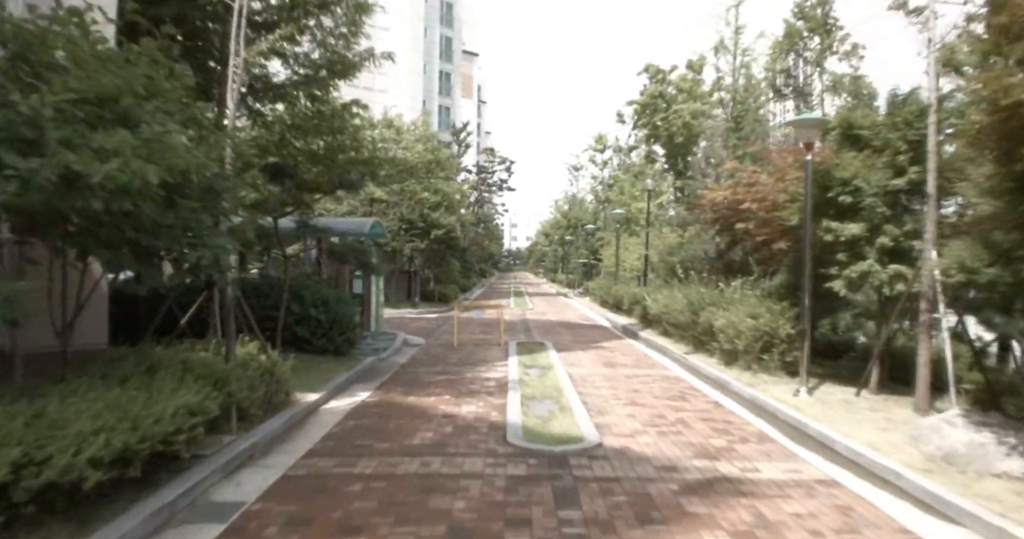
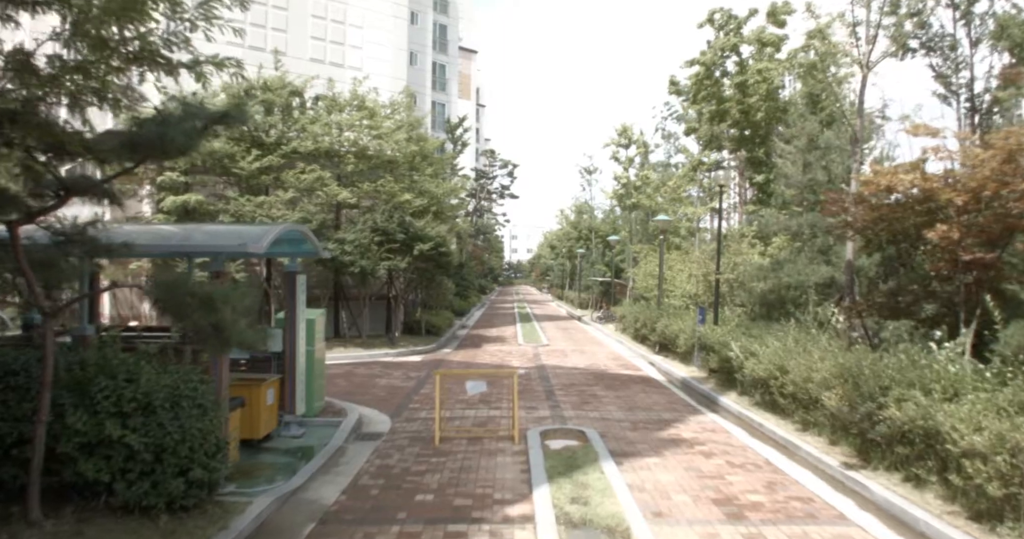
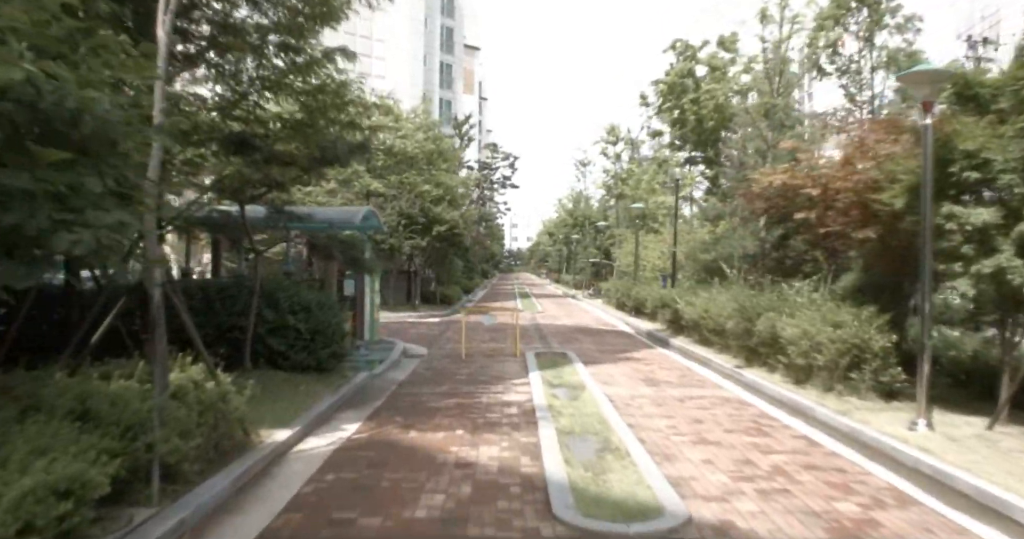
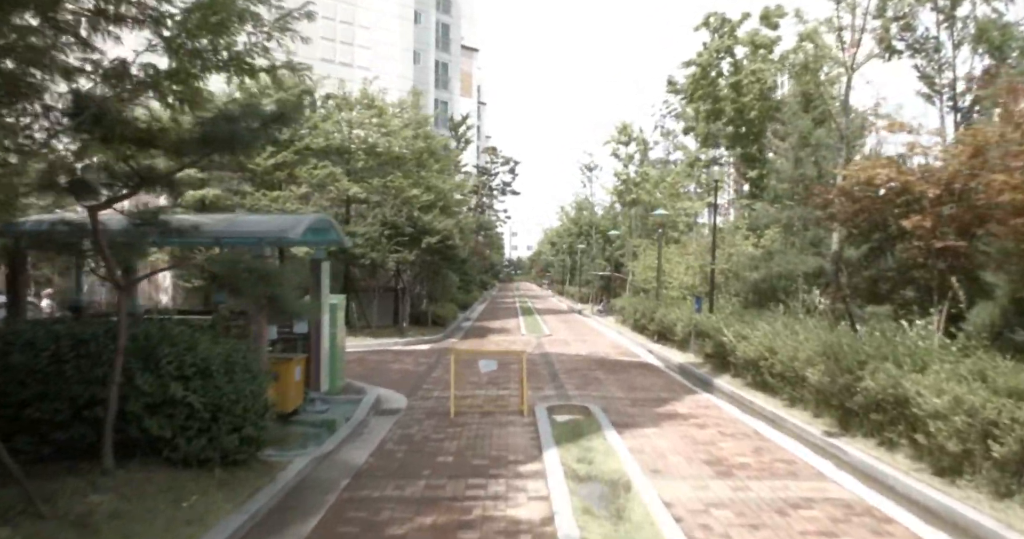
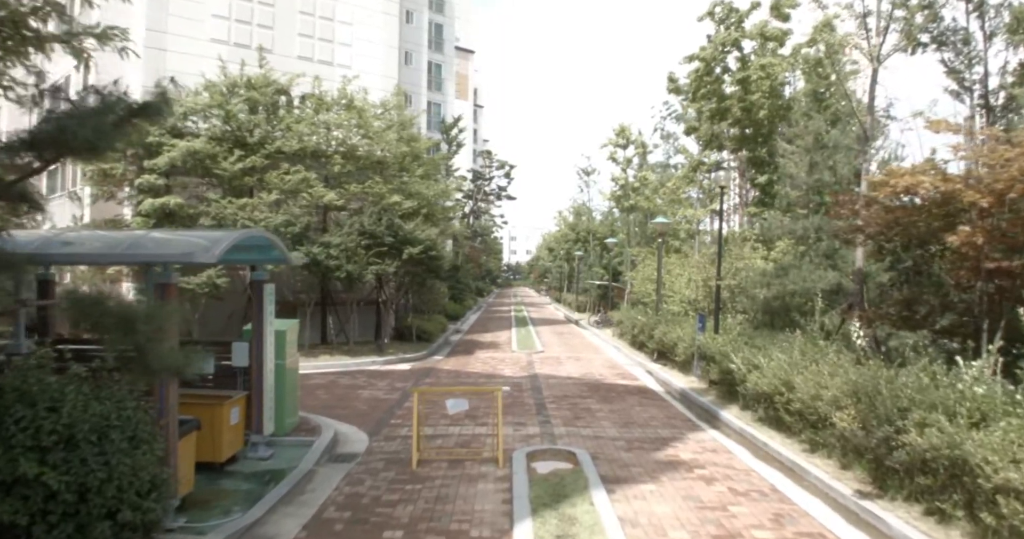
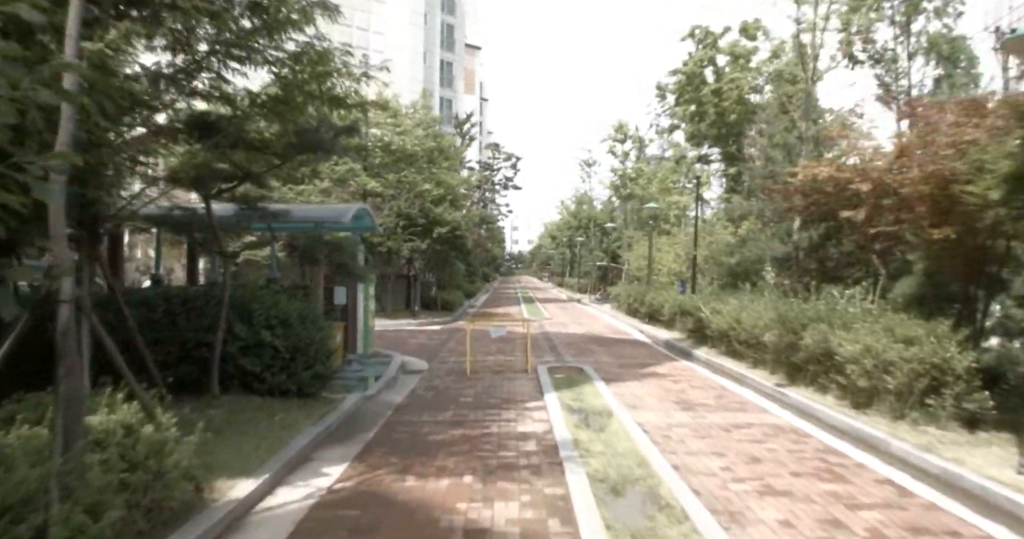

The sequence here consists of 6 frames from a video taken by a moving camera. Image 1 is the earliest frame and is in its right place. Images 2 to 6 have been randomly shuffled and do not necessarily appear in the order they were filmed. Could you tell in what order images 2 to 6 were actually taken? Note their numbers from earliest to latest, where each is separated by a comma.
3, 6, 4, 2, 5
